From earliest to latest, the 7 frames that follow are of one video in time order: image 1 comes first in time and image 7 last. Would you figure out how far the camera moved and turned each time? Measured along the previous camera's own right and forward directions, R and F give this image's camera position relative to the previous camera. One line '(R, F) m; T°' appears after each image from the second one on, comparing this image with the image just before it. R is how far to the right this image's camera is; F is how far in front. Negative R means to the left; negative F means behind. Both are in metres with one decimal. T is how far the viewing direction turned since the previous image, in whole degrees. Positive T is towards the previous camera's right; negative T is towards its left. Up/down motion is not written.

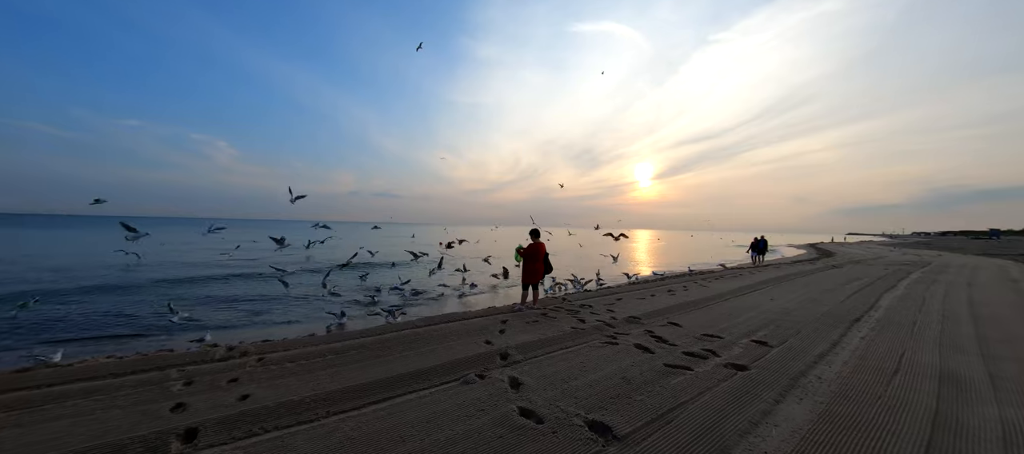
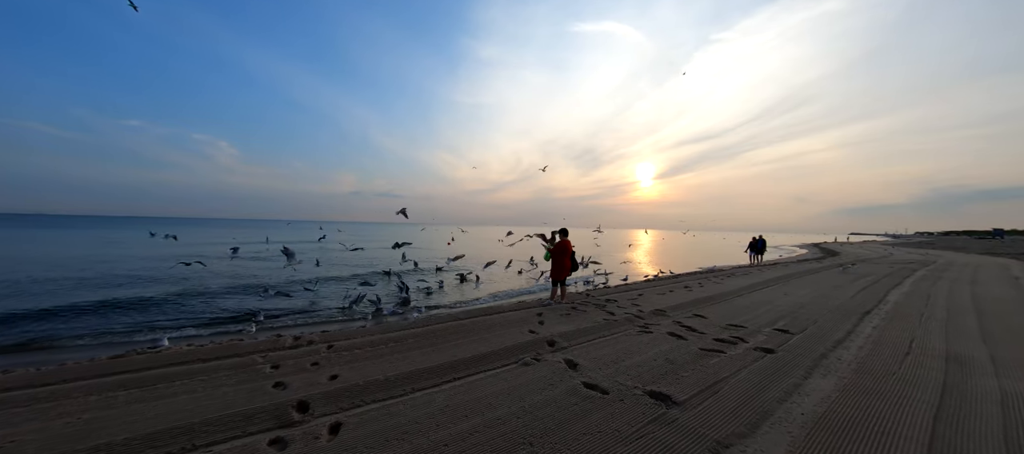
(-0.7, -0.5) m; 0°
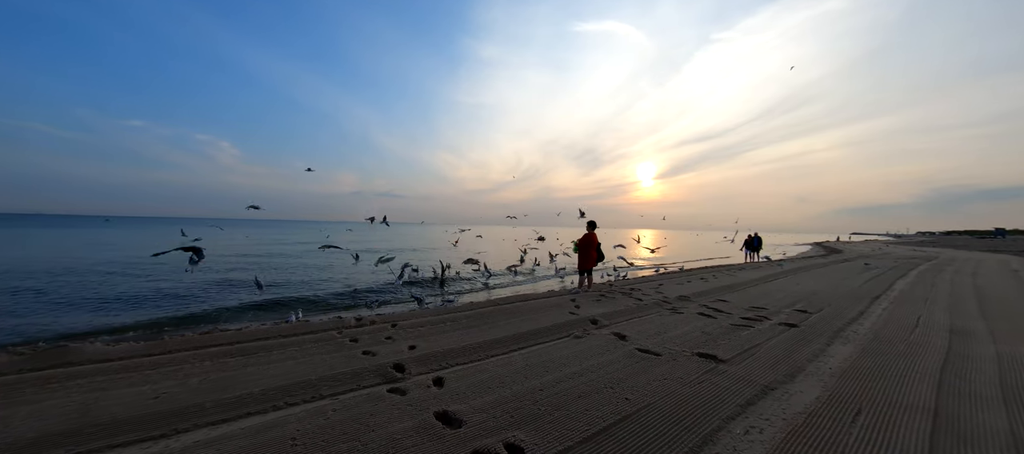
(-0.7, -0.6) m; 0°
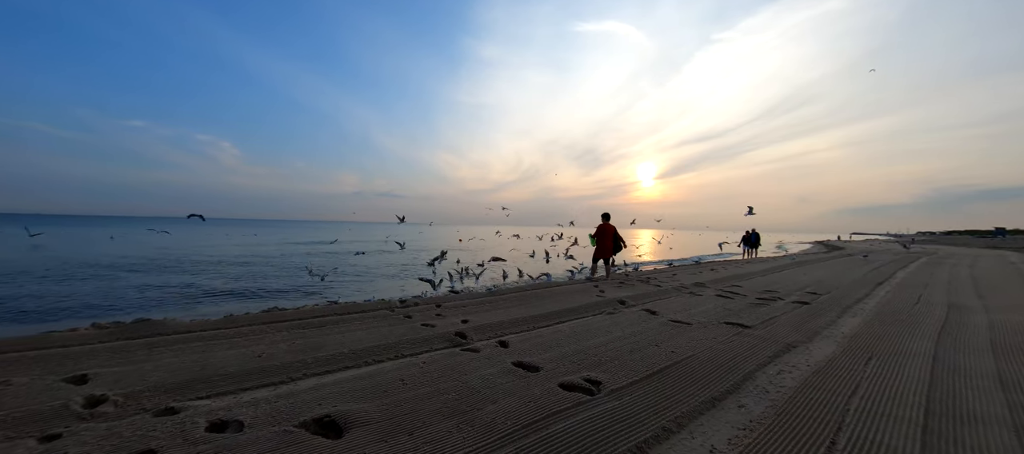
(-0.6, -0.5) m; 0°
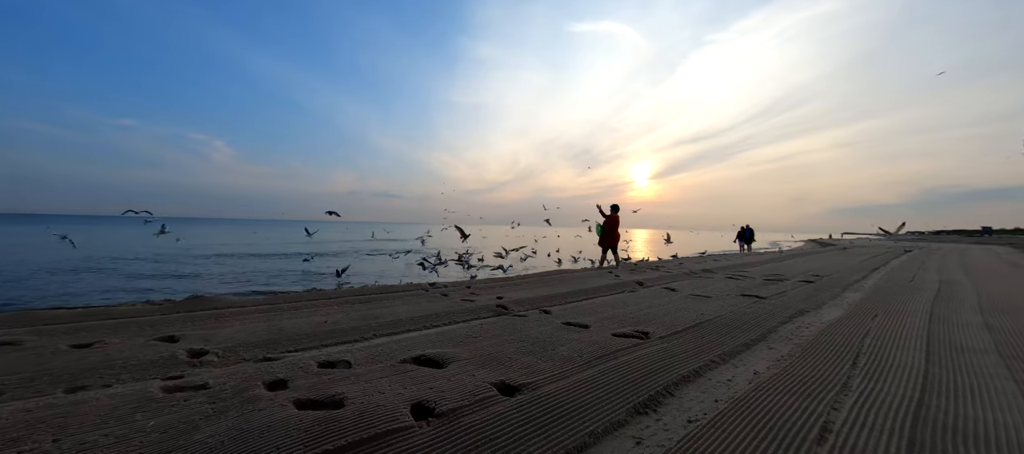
(-0.6, -0.4) m; +1°
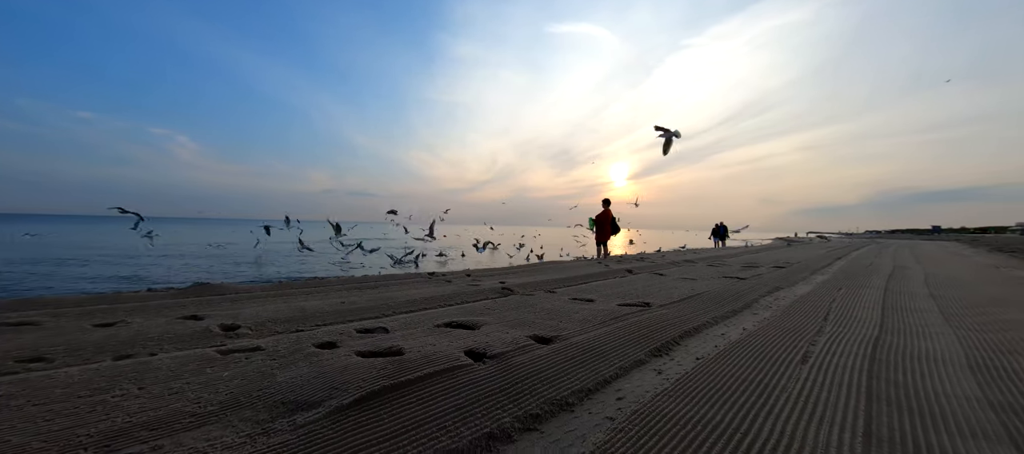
(-0.4, -0.3) m; +3°
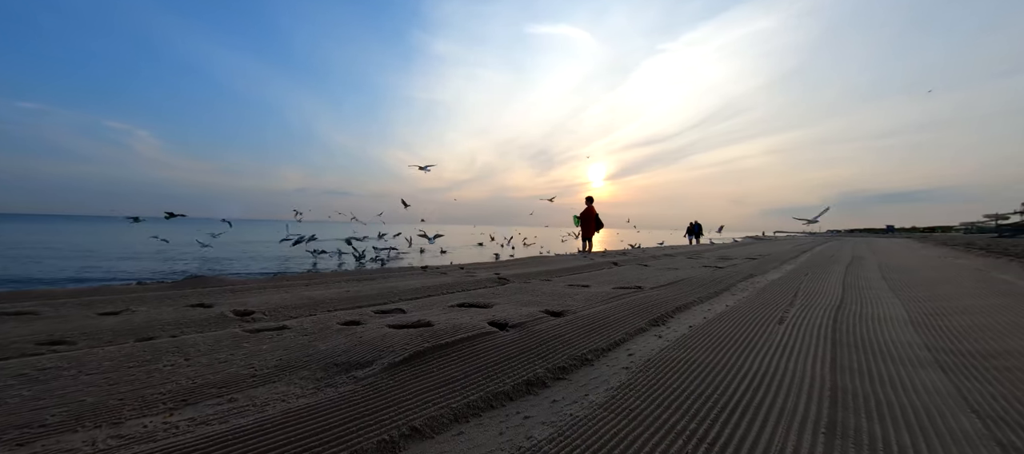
(-0.3, -0.2) m; +3°
